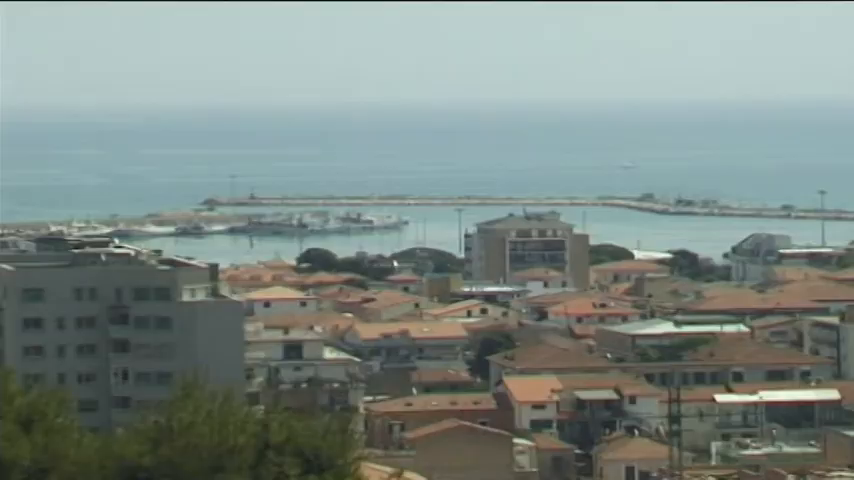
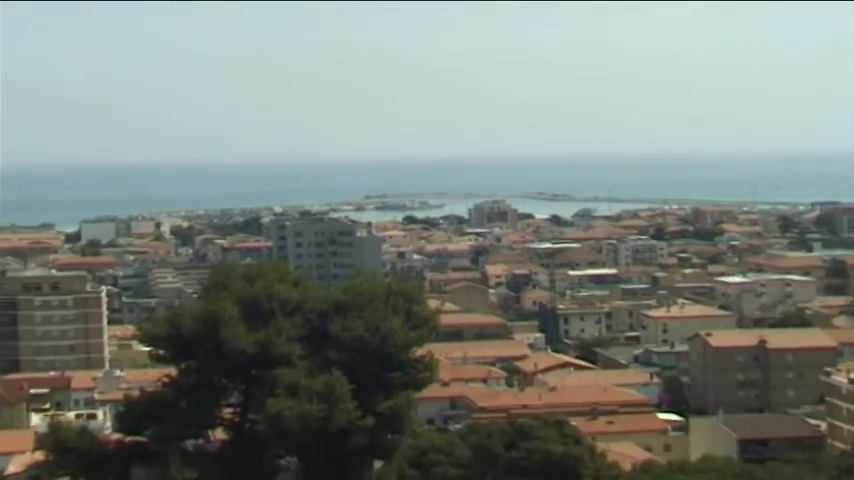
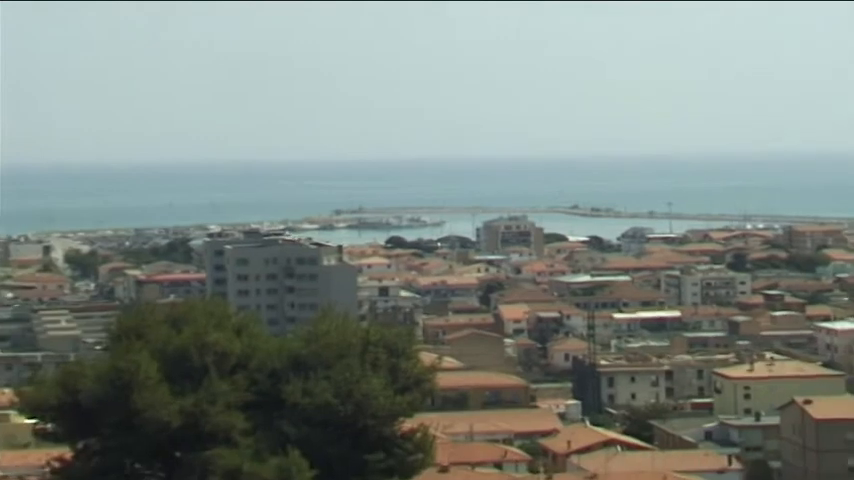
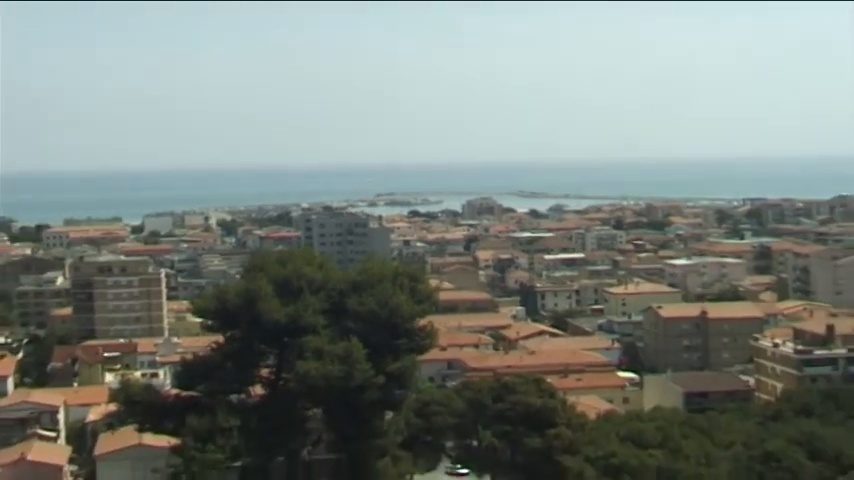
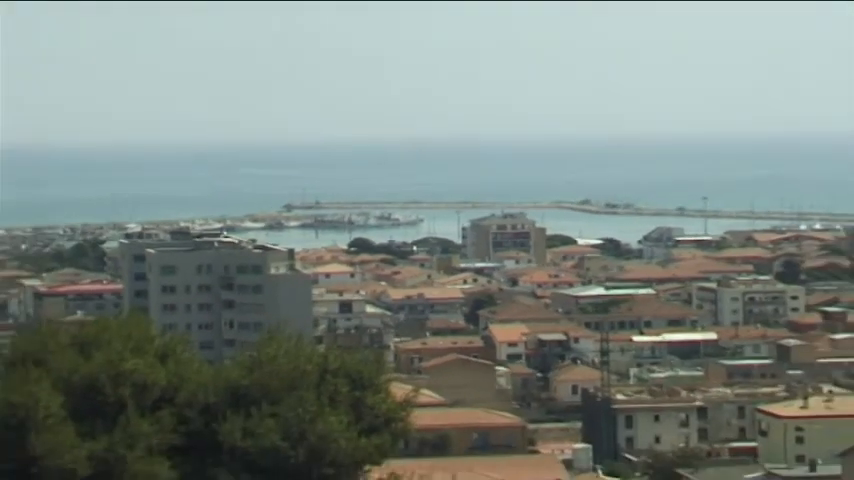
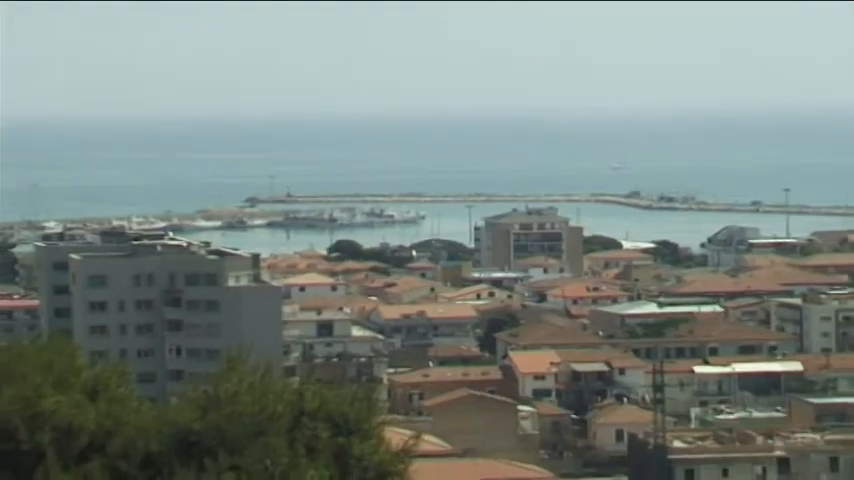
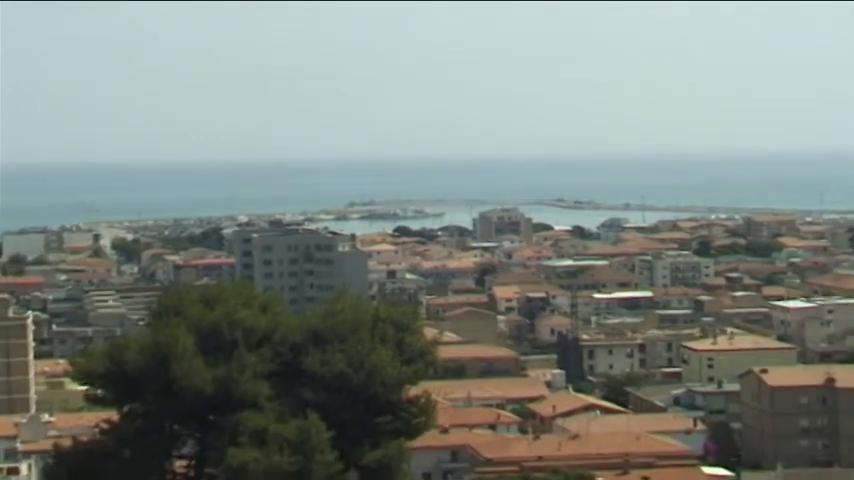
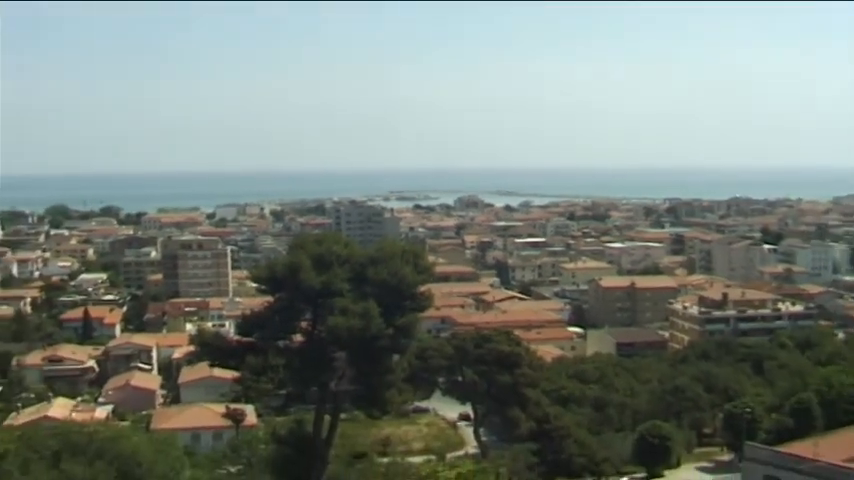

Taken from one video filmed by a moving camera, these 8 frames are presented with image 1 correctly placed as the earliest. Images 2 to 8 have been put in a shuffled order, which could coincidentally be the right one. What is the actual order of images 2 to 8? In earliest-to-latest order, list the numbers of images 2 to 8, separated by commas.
6, 5, 3, 7, 2, 4, 8
